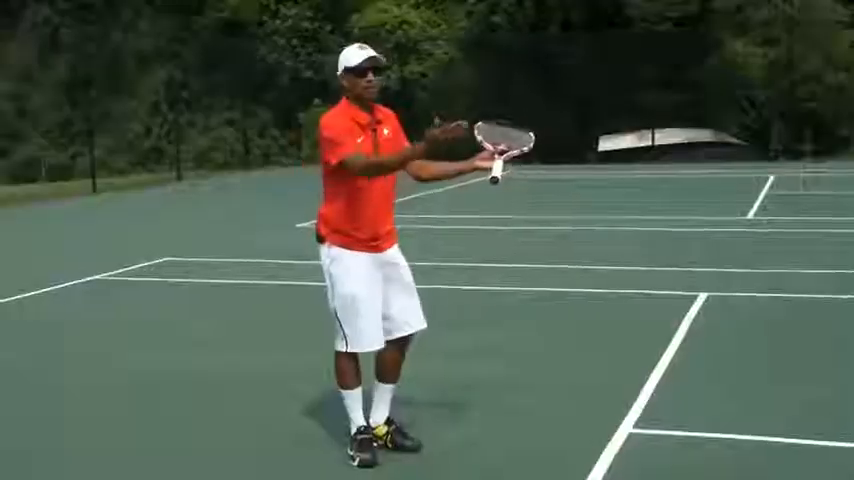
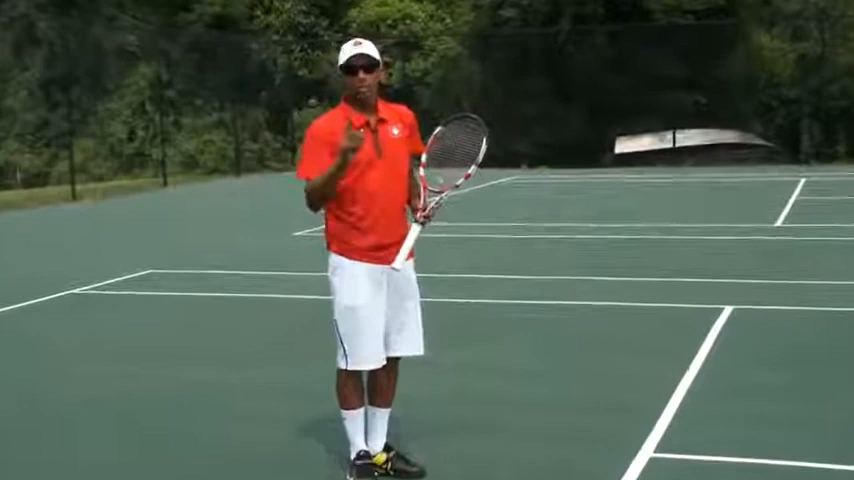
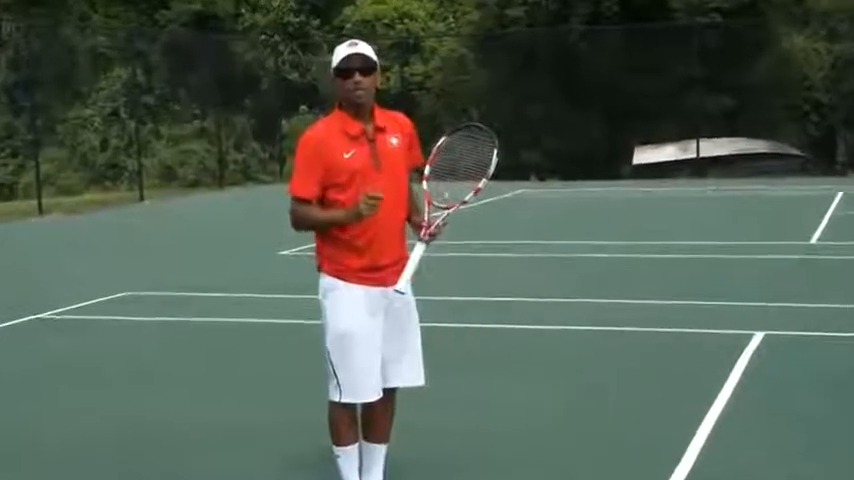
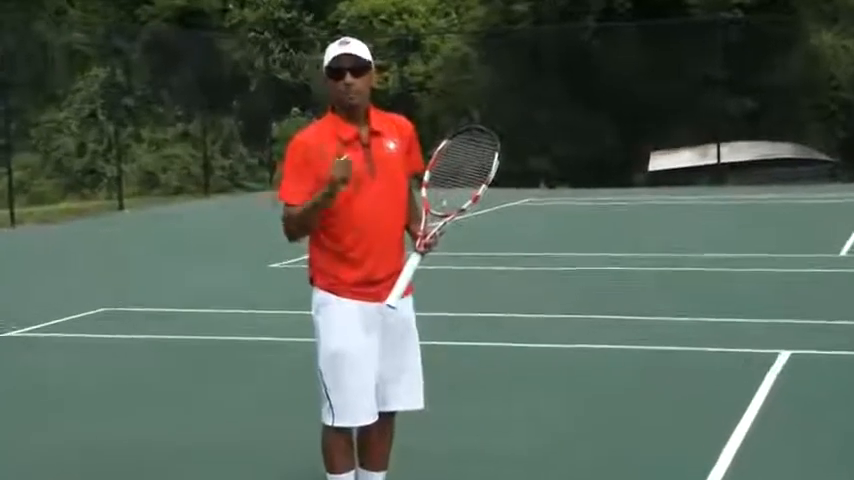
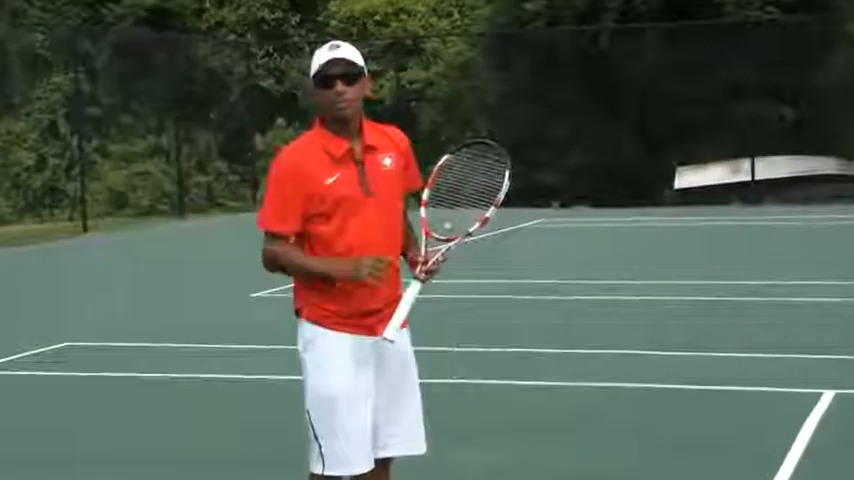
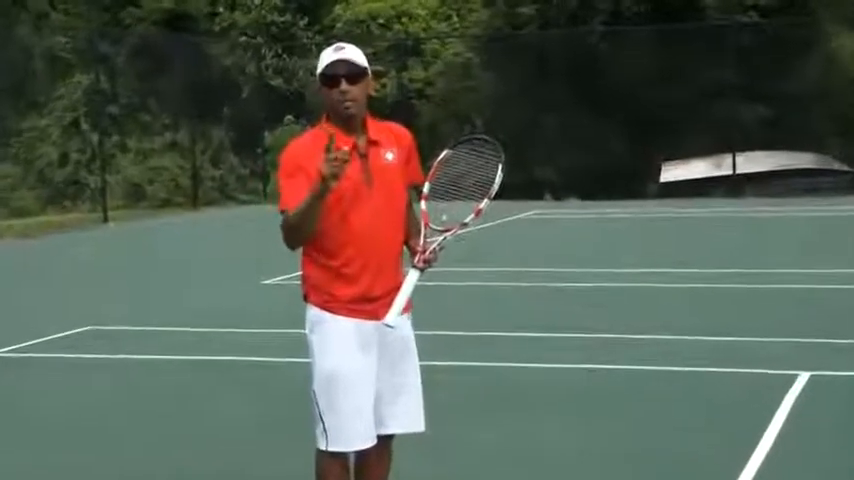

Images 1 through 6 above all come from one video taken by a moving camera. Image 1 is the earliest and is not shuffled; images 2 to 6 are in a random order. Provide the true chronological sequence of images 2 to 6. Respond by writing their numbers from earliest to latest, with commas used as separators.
2, 3, 4, 6, 5
